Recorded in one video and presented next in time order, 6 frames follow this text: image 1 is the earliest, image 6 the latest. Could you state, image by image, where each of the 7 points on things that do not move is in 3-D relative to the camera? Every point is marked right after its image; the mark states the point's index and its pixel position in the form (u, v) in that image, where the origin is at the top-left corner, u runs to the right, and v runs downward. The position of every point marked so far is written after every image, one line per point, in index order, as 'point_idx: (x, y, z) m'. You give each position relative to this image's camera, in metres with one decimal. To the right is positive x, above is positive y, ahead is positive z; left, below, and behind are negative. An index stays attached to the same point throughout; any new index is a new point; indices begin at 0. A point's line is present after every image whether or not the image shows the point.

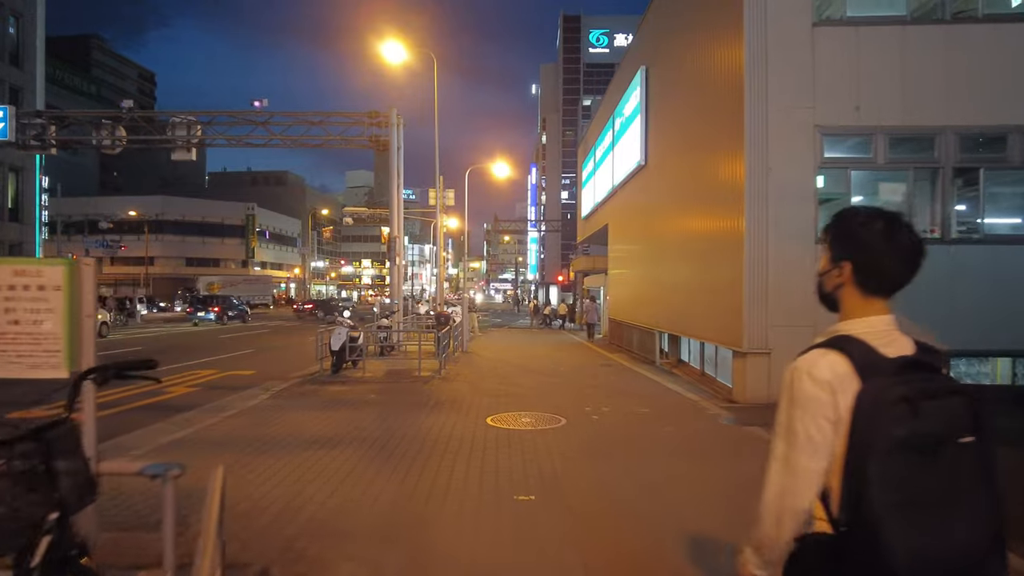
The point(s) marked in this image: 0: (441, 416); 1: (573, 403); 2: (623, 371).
0: (-1.0, -1.9, +9.9) m
1: (+1.0, -1.9, +11.0) m
2: (+2.7, -2.0, +16.3) m
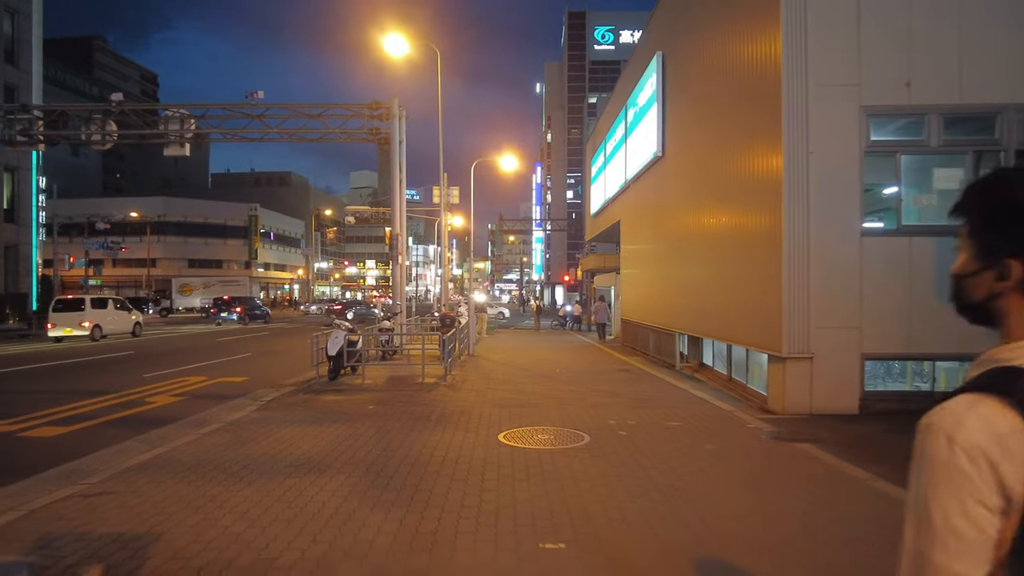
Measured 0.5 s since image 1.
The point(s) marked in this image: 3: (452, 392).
0: (-0.8, -1.8, +8.7) m
1: (+1.2, -1.8, +9.8) m
2: (+2.9, -2.0, +15.2) m
3: (-1.1, -1.9, +12.2) m
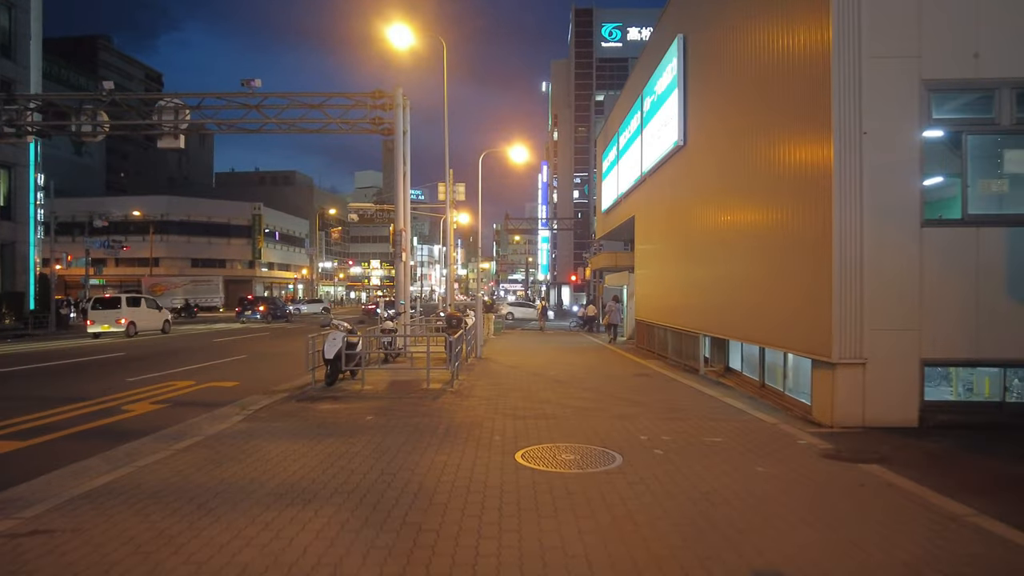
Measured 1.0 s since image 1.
0: (-0.6, -1.8, +7.6) m
1: (+1.4, -1.8, +8.7) m
2: (+3.2, -1.9, +14.0) m
3: (-0.9, -1.8, +11.1) m
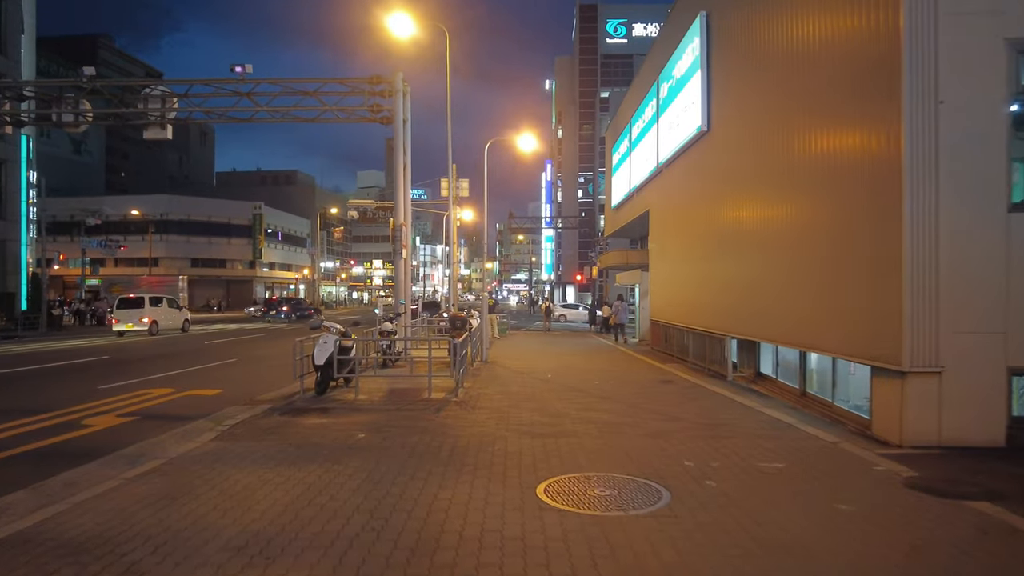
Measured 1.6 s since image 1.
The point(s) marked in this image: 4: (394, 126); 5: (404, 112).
0: (-0.4, -1.7, +6.2) m
1: (+1.6, -1.8, +7.3) m
2: (+3.4, -1.9, +12.7) m
3: (-0.7, -1.8, +9.7) m
4: (-3.4, +4.7, +19.7) m
5: (-3.2, +5.2, +20.0) m
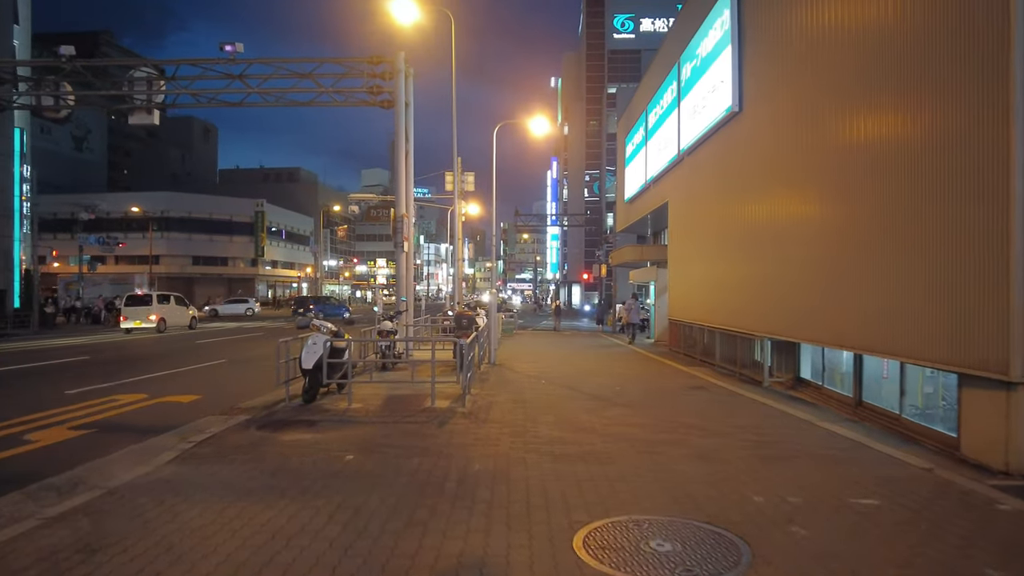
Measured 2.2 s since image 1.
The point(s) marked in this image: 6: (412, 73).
0: (-0.3, -1.7, +4.8) m
1: (+1.8, -1.7, +5.9) m
2: (+3.6, -1.8, +11.2) m
3: (-0.5, -1.7, +8.3) m
4: (-3.1, +4.8, +18.3) m
5: (-2.9, +5.3, +18.6) m
6: (-2.8, +6.0, +19.0) m
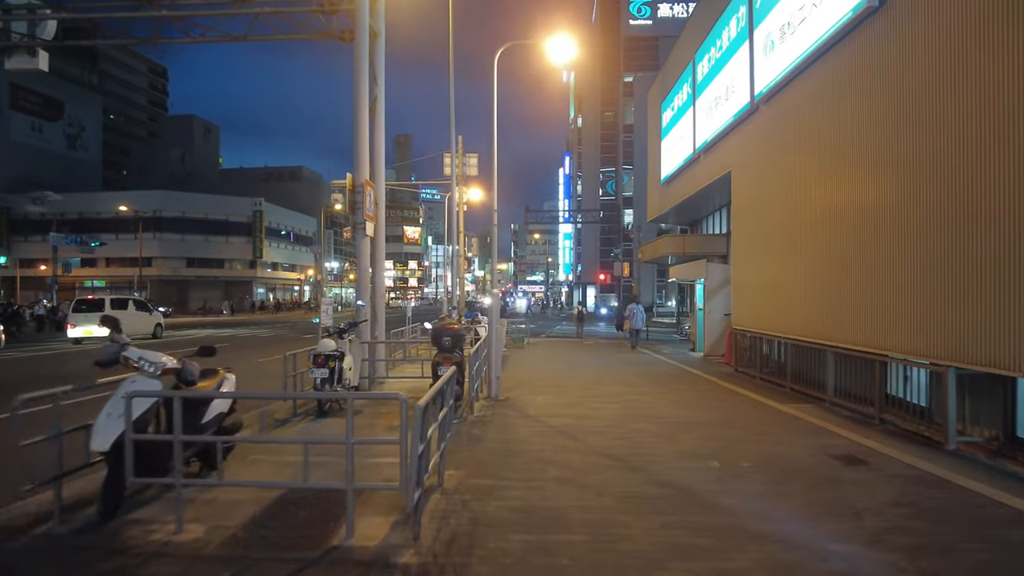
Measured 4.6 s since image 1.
0: (-0.3, -1.6, -0.5) m
1: (+1.8, -1.6, +0.6) m
2: (+3.7, -1.7, +5.9) m
3: (-0.4, -1.6, +3.0) m
4: (-3.0, +4.8, +13.1) m
5: (-2.7, +5.3, +13.3) m
6: (-2.6, +6.0, +13.8) m
